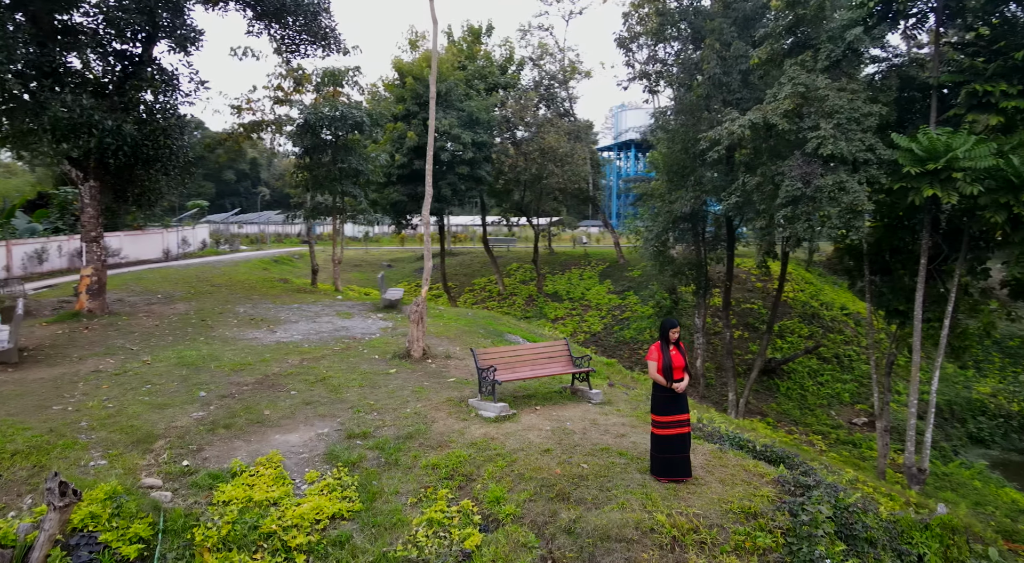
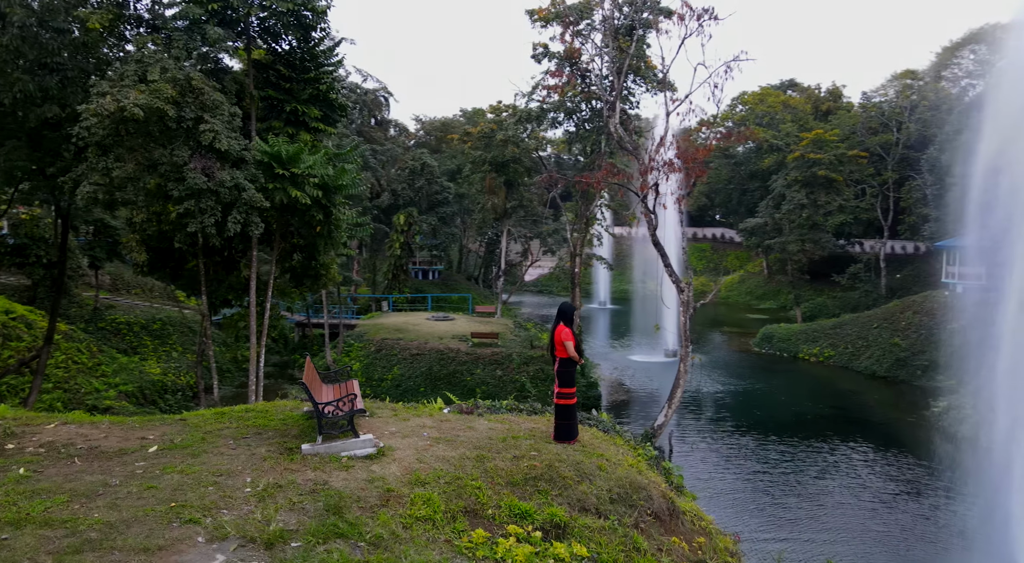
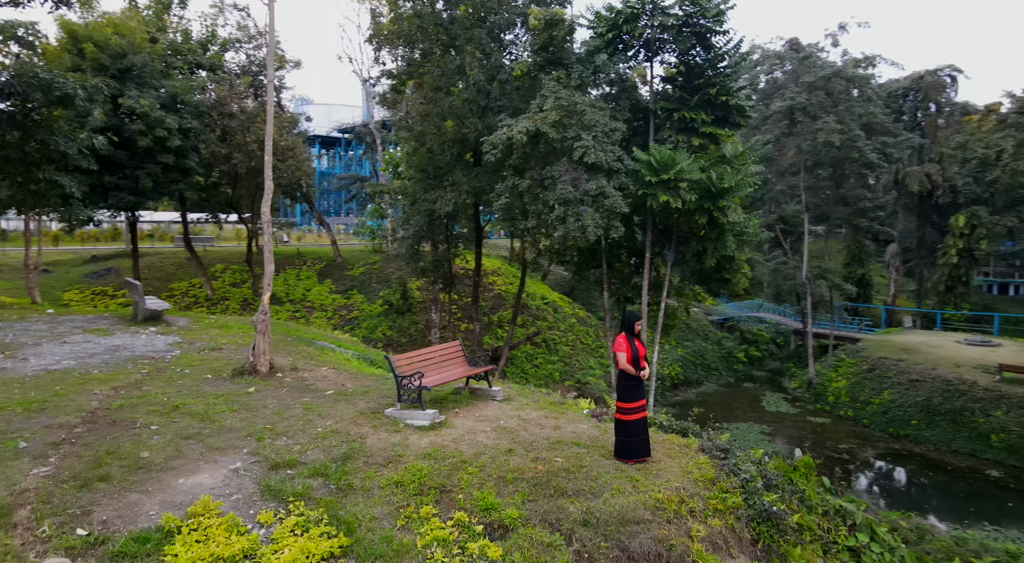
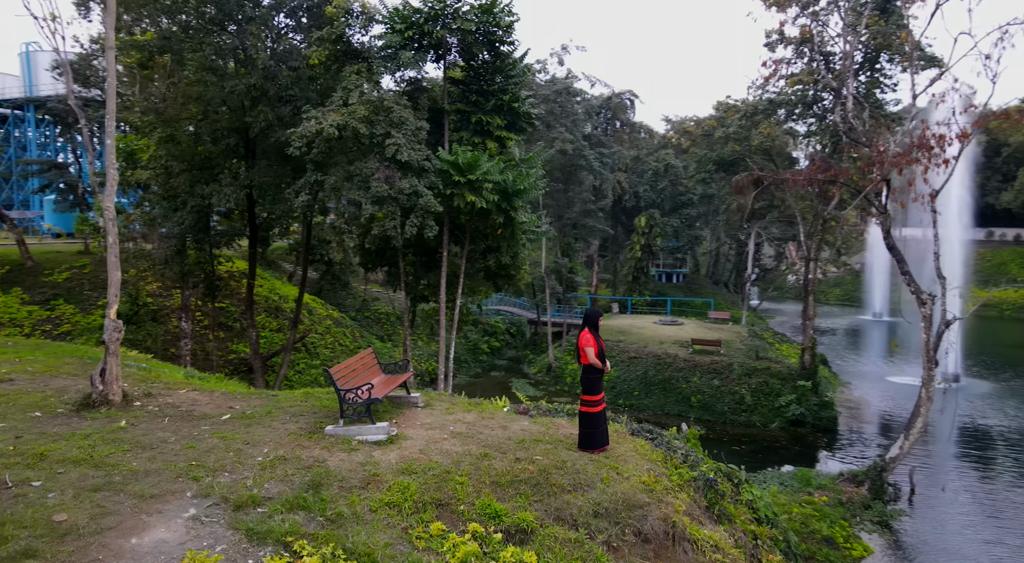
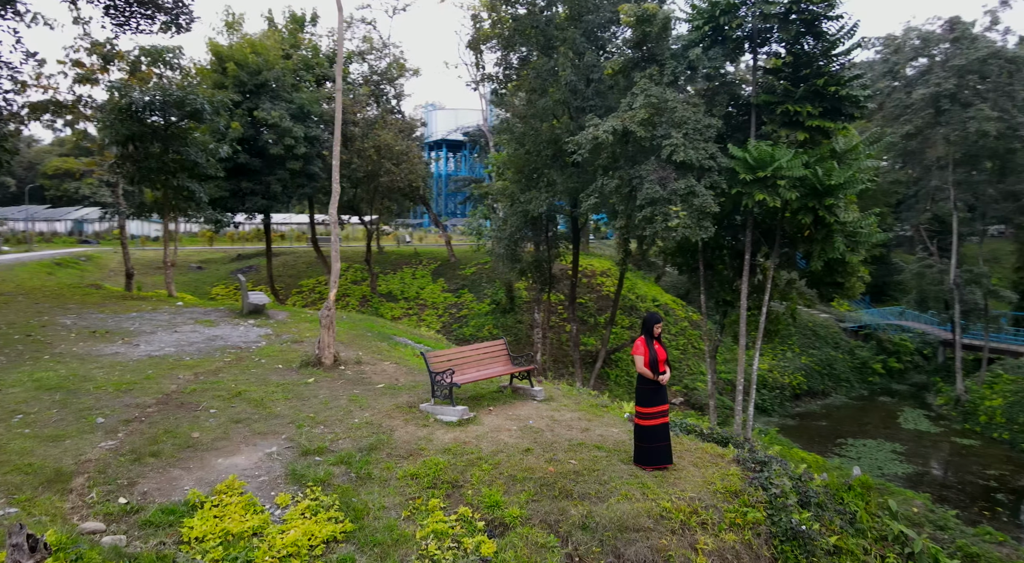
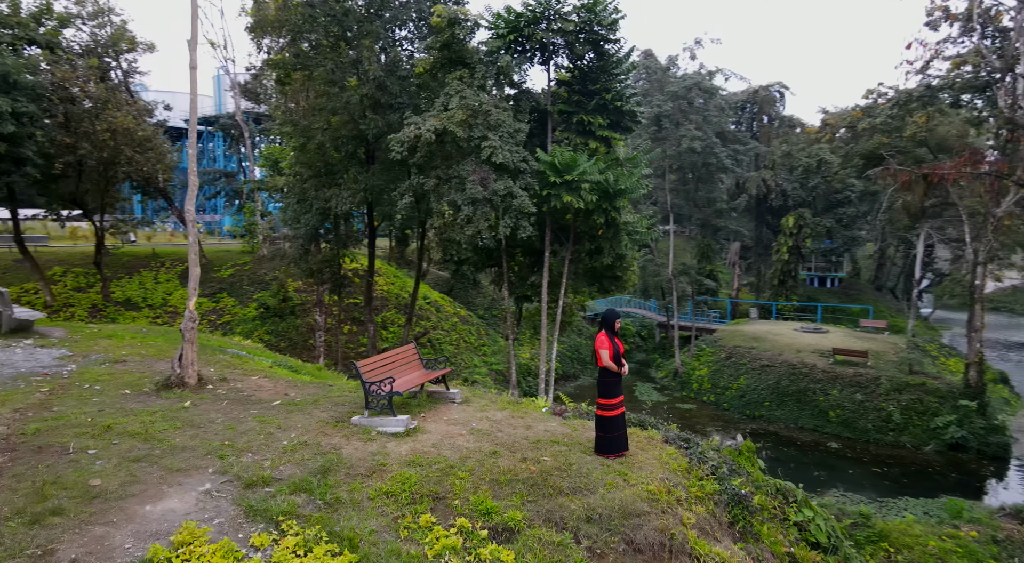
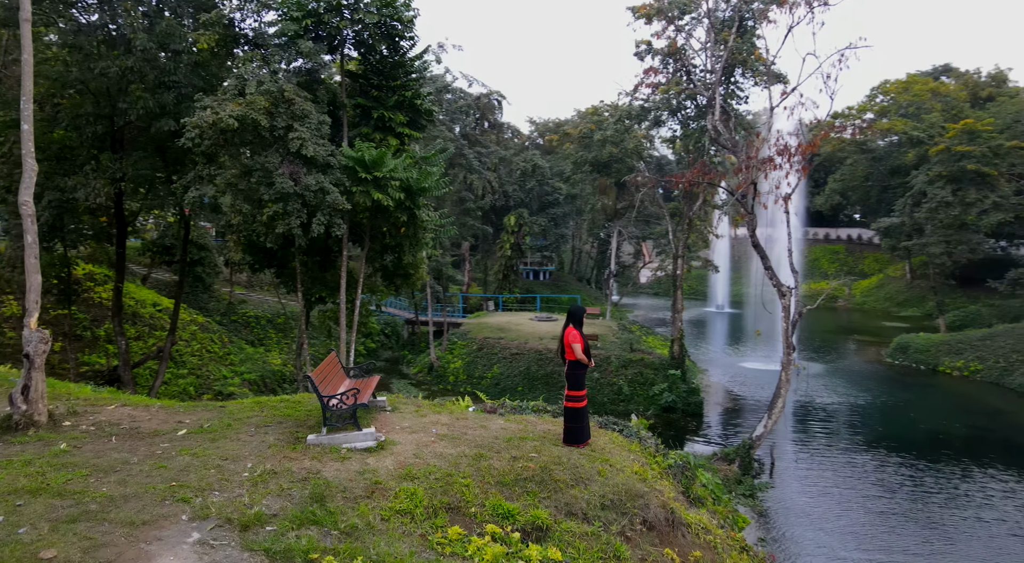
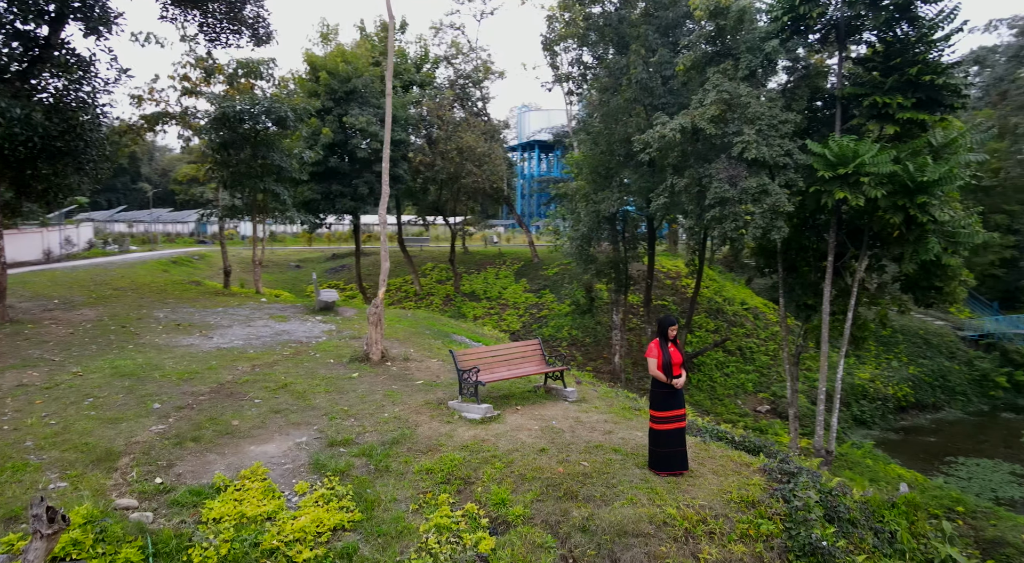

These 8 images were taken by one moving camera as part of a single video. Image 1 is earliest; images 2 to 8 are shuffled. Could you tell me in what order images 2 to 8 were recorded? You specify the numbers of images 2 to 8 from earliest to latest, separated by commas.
8, 5, 3, 6, 4, 7, 2
